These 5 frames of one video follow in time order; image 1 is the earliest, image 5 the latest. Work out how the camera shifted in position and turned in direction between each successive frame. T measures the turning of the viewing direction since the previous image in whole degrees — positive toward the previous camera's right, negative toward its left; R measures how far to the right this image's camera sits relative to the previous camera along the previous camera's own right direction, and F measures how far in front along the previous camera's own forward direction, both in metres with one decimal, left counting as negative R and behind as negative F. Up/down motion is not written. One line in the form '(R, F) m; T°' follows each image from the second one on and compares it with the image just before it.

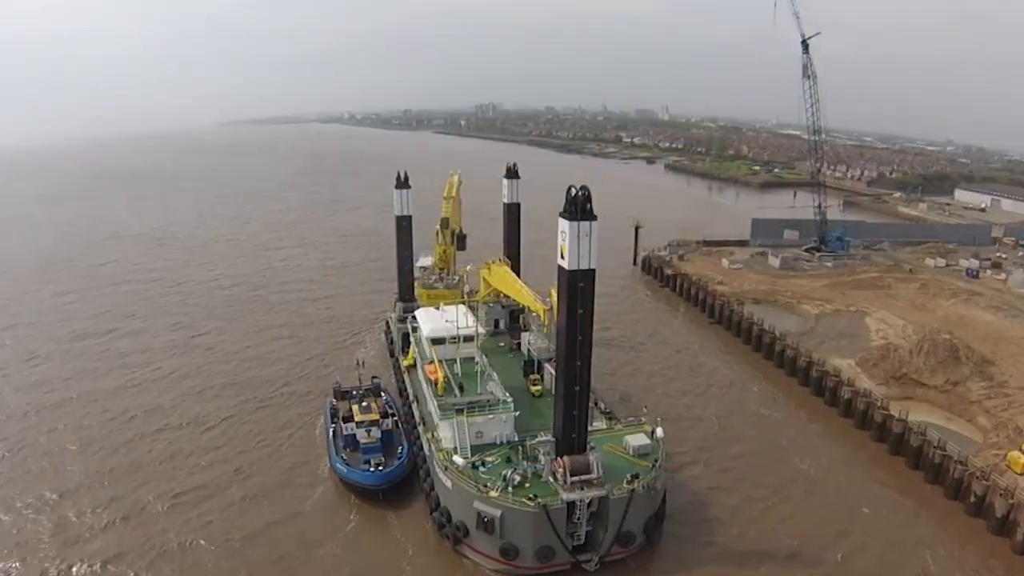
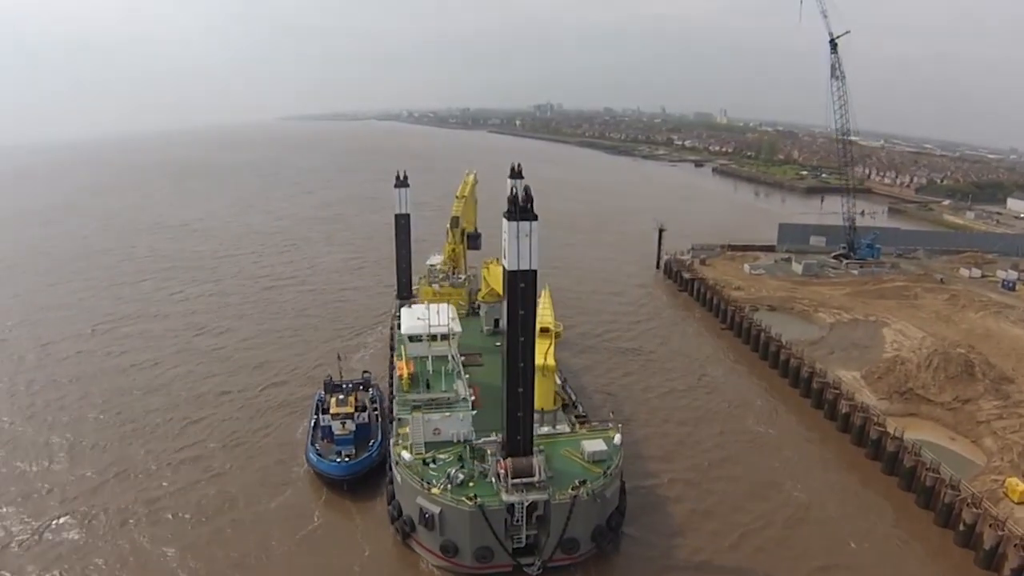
(+2.9, +0.1) m; -5°
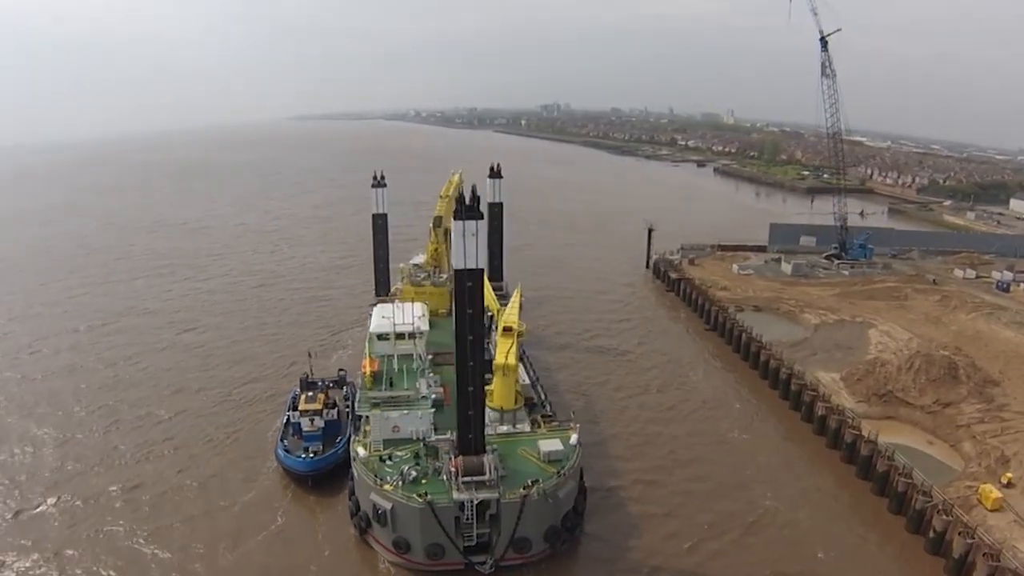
(+1.6, +0.2) m; -1°
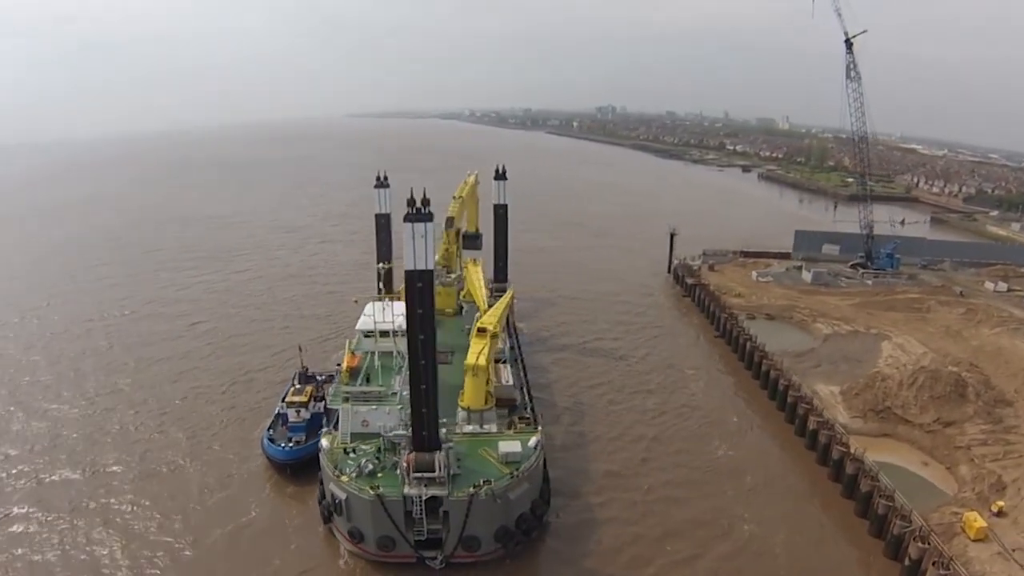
(+2.6, -0.1) m; -5°
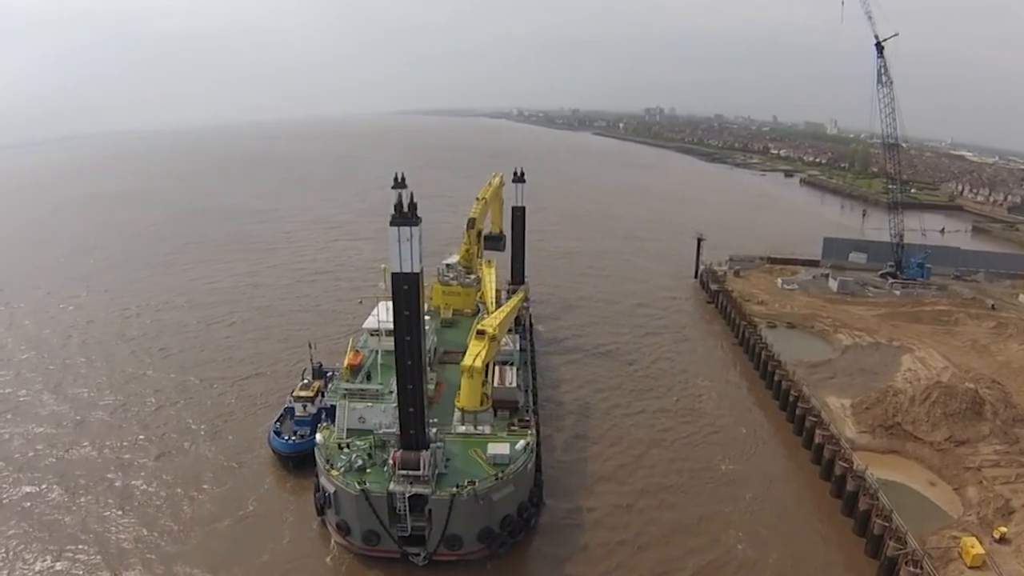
(+1.5, -0.2) m; -4°
